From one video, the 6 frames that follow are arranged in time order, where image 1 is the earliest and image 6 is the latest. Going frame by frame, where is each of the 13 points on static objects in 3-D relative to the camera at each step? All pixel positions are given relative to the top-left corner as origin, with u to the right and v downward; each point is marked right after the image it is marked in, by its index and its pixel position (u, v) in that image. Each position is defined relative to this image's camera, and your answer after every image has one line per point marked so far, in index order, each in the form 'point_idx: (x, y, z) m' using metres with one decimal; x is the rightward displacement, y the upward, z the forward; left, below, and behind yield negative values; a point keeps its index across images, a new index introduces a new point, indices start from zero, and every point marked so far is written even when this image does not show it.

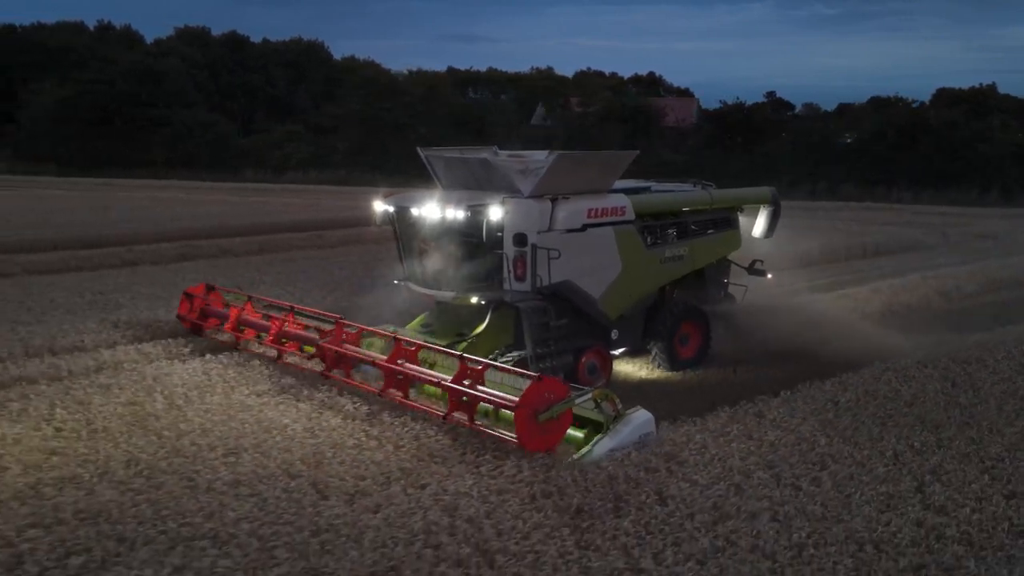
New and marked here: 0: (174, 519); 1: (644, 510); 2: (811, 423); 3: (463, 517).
0: (-1.7, -1.1, +4.8) m
1: (+0.7, -1.1, +5.0) m
2: (+2.1, -0.9, +6.5) m
3: (-0.2, -1.1, +4.9) m
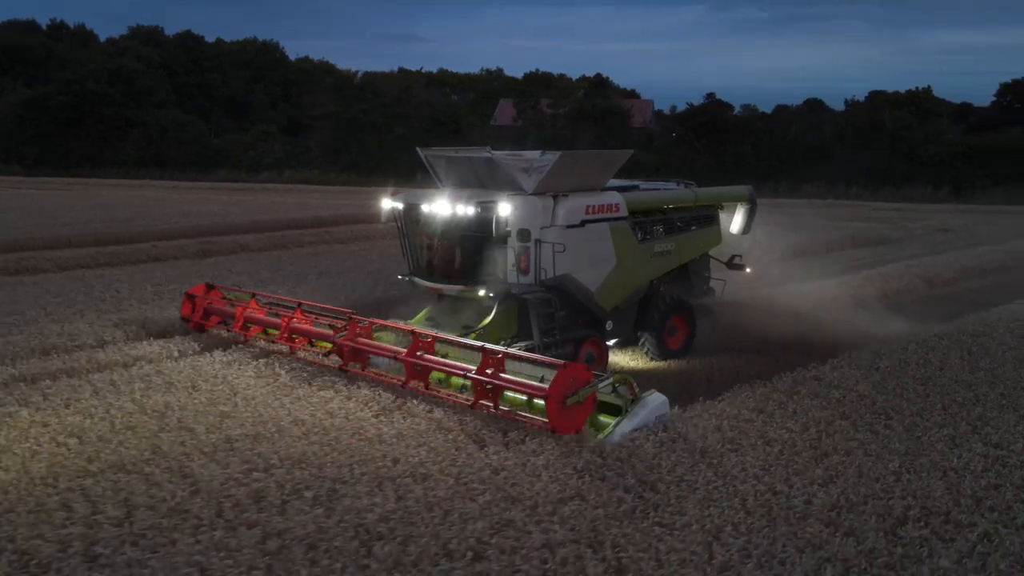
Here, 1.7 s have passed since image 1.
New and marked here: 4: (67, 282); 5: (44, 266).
0: (-0.8, -1.0, +5.6) m
1: (+1.5, -1.0, +5.9) m
2: (+2.8, -0.7, +7.5) m
3: (+0.6, -1.0, +5.8) m
4: (-5.5, +0.1, +12.1) m
5: (-6.8, +0.3, +14.0) m
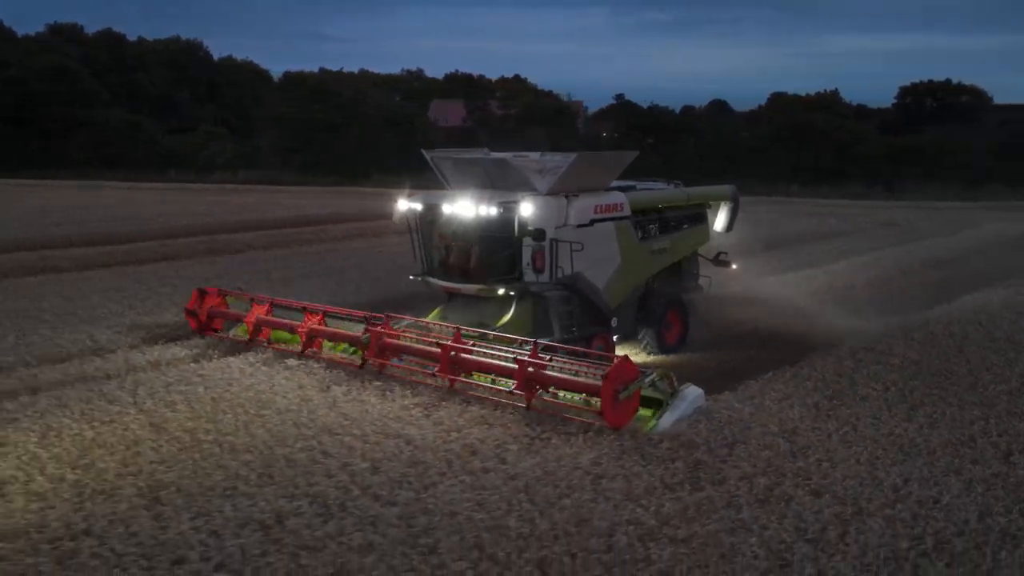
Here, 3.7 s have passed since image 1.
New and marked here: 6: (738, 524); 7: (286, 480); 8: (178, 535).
0: (+0.2, -0.9, +6.4) m
1: (+2.5, -0.8, +6.9) m
2: (+3.6, -0.6, +8.6) m
3: (+1.6, -0.9, +6.7) m
4: (-5.1, +0.1, +12.4) m
5: (-6.6, +0.4, +14.2) m
6: (+1.1, -1.1, +4.7) m
7: (-1.2, -1.0, +5.2) m
8: (-1.5, -1.1, +4.5) m
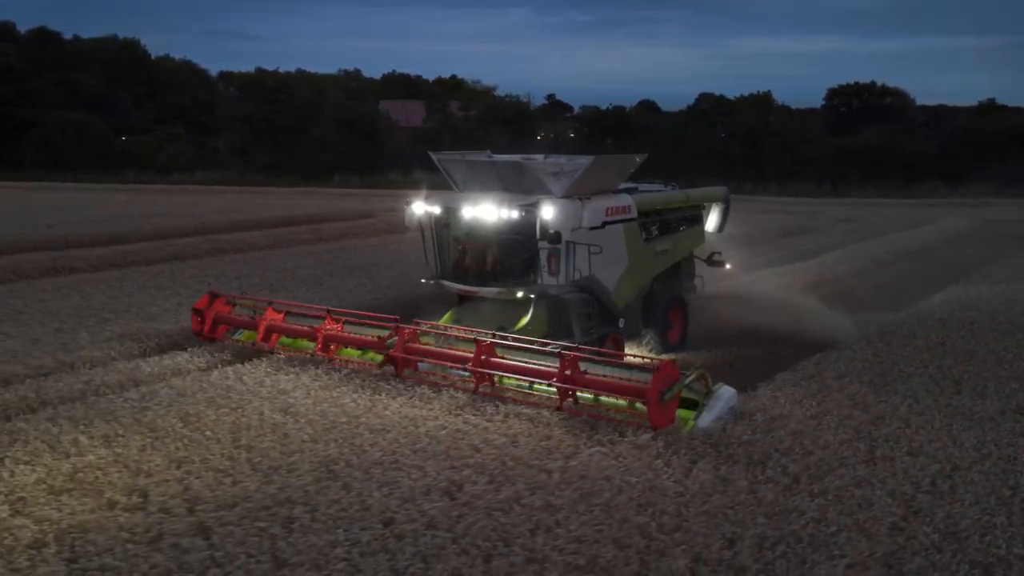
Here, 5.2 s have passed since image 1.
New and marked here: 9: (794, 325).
0: (+0.9, -0.8, +7.0) m
1: (+3.2, -0.7, +7.7) m
2: (+4.2, -0.5, +9.5) m
3: (+2.3, -0.8, +7.4) m
4: (-4.8, +0.1, +12.6) m
5: (-6.4, +0.4, +14.3) m
6: (+1.9, -1.1, +5.4) m
7: (-0.4, -1.0, +5.7) m
8: (-0.7, -1.1, +4.9) m
9: (+3.5, -0.5, +12.1) m
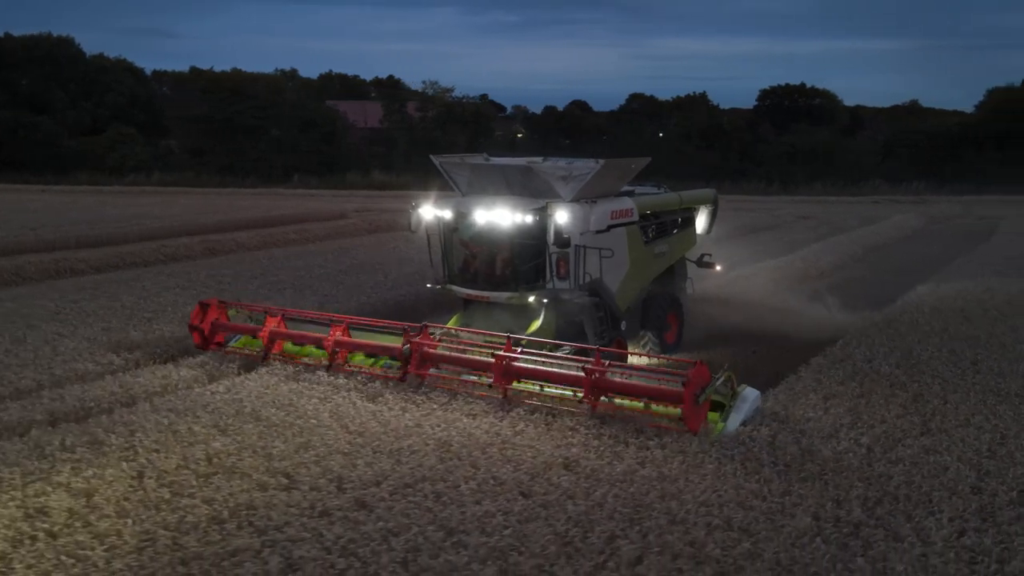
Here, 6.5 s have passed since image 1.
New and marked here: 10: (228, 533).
0: (+1.4, -0.8, +7.5) m
1: (+3.6, -0.6, +8.4) m
2: (+4.5, -0.4, +10.2) m
3: (+2.8, -0.7, +8.0) m
4: (-4.7, +0.1, +12.7) m
5: (-6.4, +0.3, +14.3) m
6: (+2.6, -1.0, +6.0) m
7: (+0.2, -0.9, +6.1) m
8: (0.0, -1.0, +5.4) m
9: (+3.7, -0.4, +12.7) m
10: (-1.3, -1.1, +4.5) m
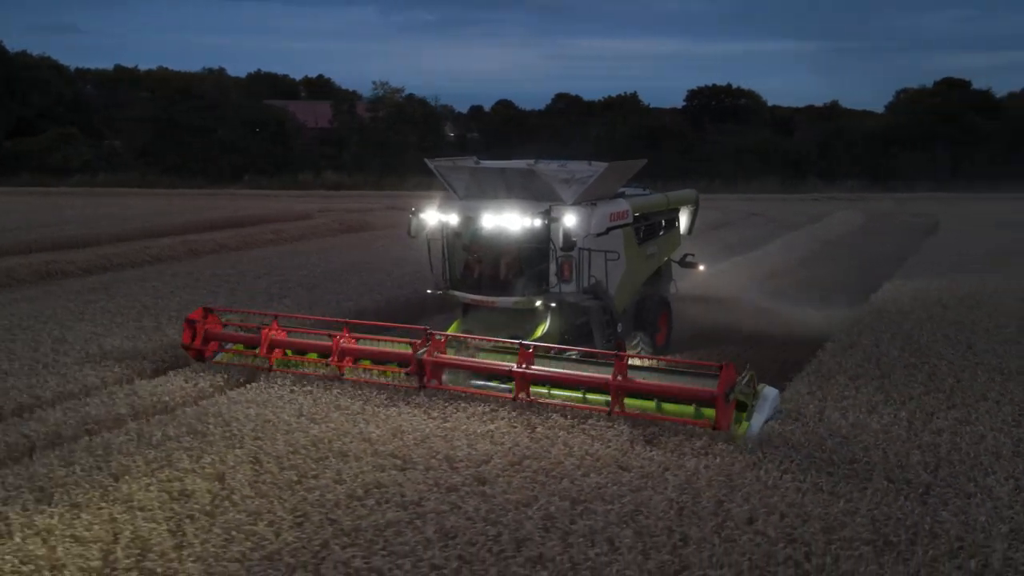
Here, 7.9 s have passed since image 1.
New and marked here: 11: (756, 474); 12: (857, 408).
0: (+1.8, -0.7, +8.1) m
1: (+3.9, -0.5, +9.1) m
2: (+4.7, -0.3, +11.0) m
3: (+3.1, -0.6, +8.7) m
4: (-4.7, +0.1, +12.8) m
5: (-6.5, +0.3, +14.3) m
6: (+3.1, -0.9, +6.6) m
7: (+0.7, -0.9, +6.6) m
8: (+0.5, -1.0, +5.8) m
9: (+3.7, -0.3, +13.5) m
10: (-0.7, -1.1, +4.9) m
11: (+1.4, -1.1, +5.5) m
12: (+2.5, -0.9, +6.9) m
